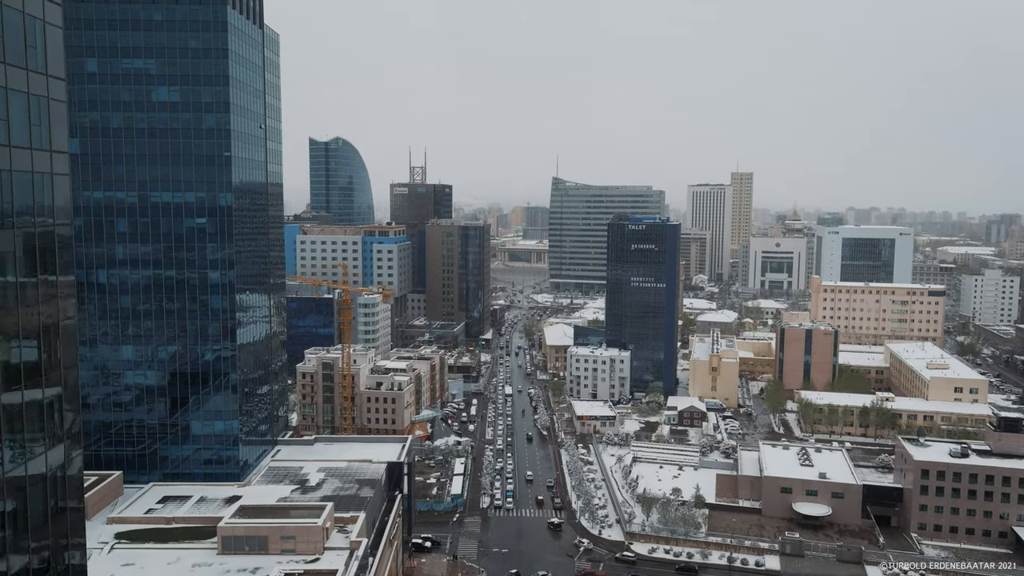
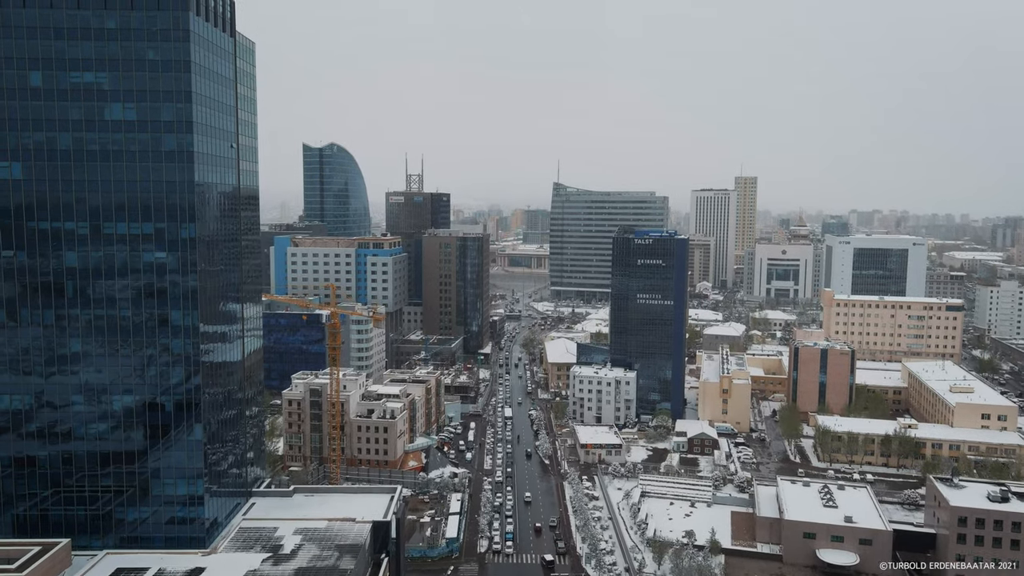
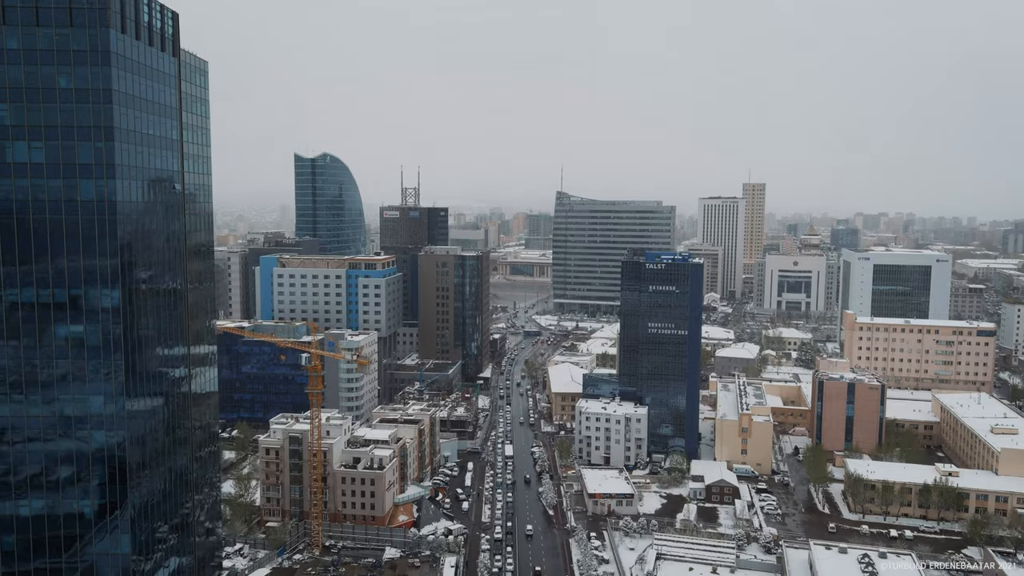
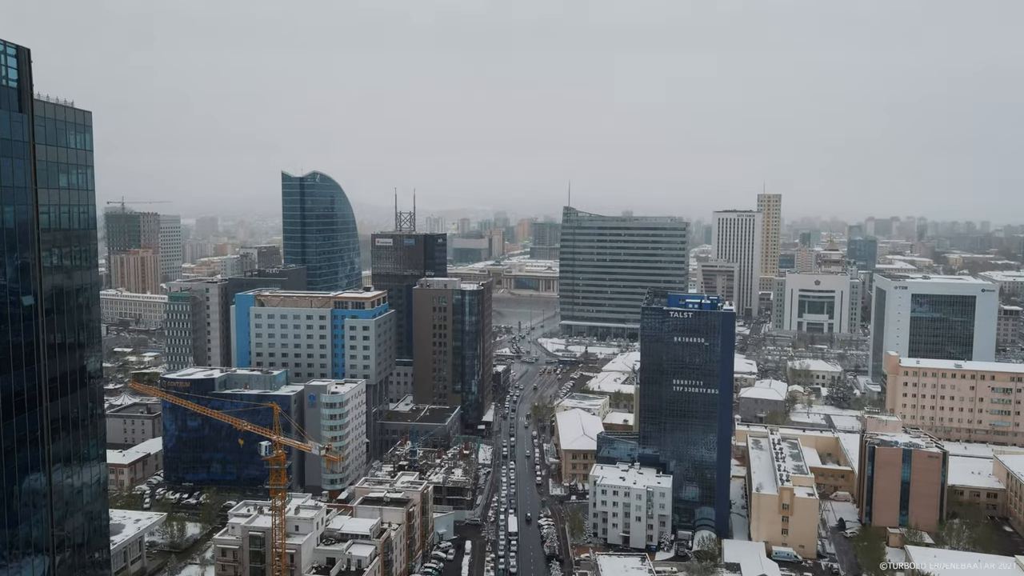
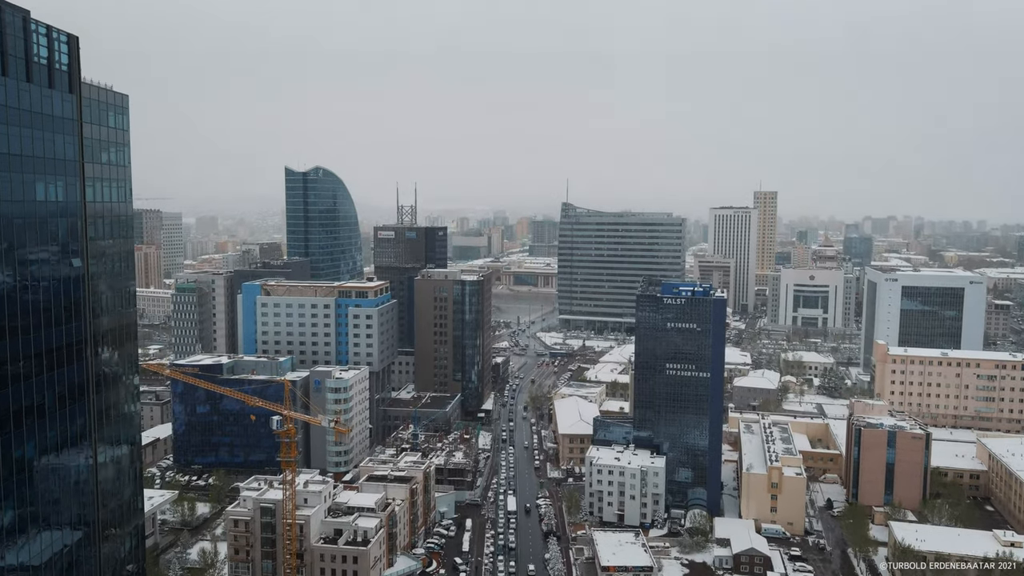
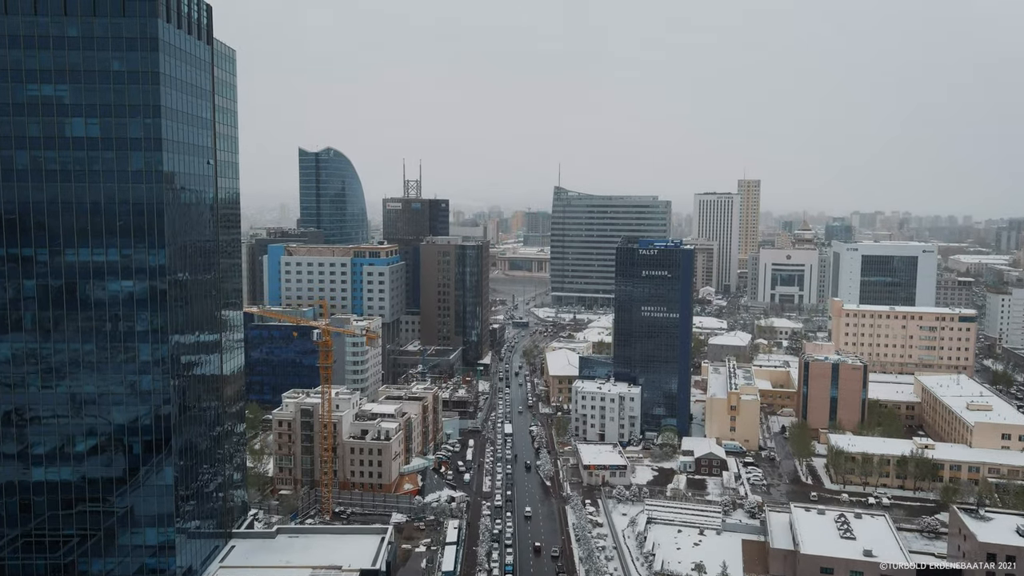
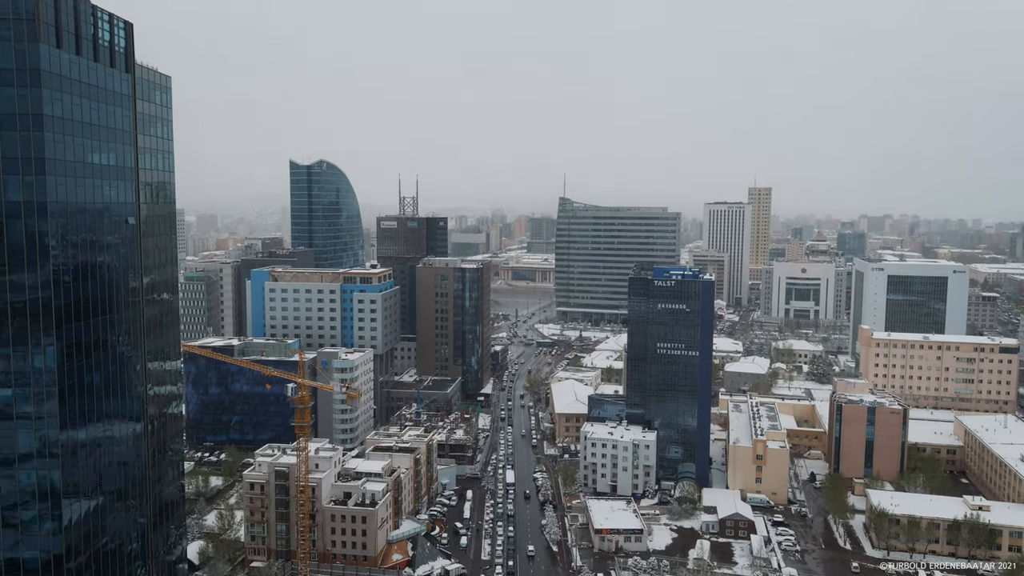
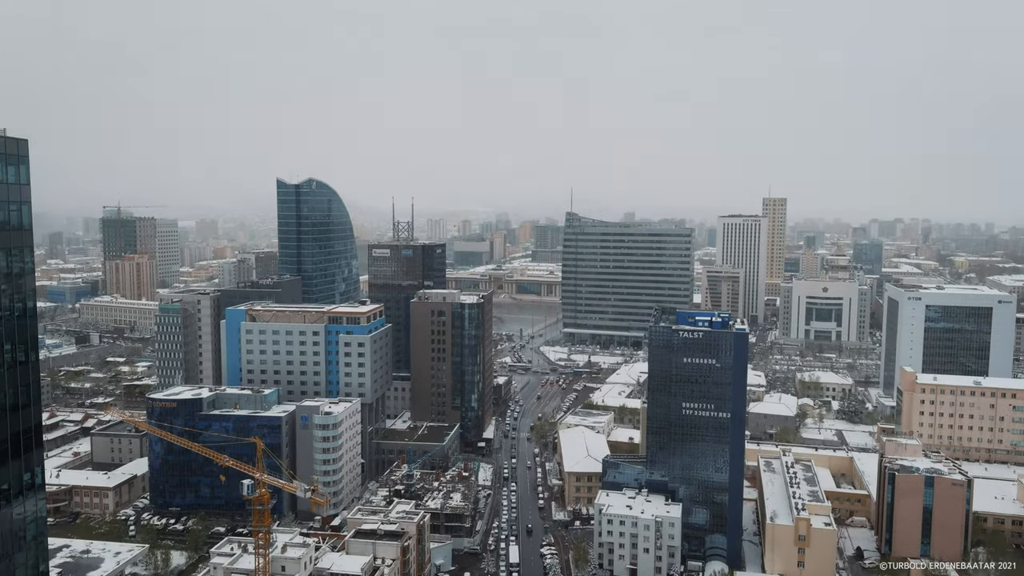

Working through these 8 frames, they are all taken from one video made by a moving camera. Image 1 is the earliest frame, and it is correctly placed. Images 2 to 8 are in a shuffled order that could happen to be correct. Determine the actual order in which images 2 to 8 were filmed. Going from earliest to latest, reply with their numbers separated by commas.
2, 6, 3, 7, 5, 4, 8
